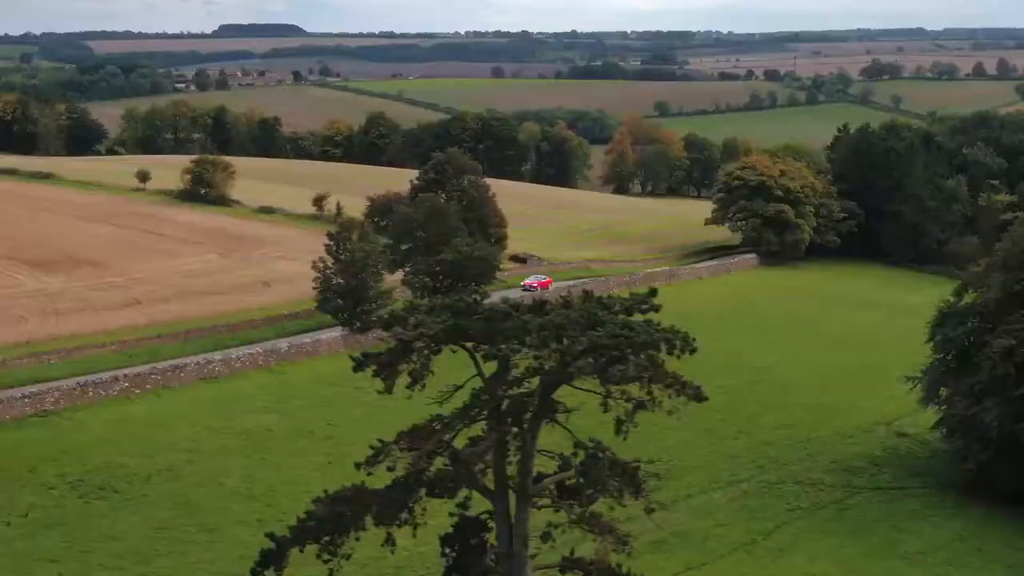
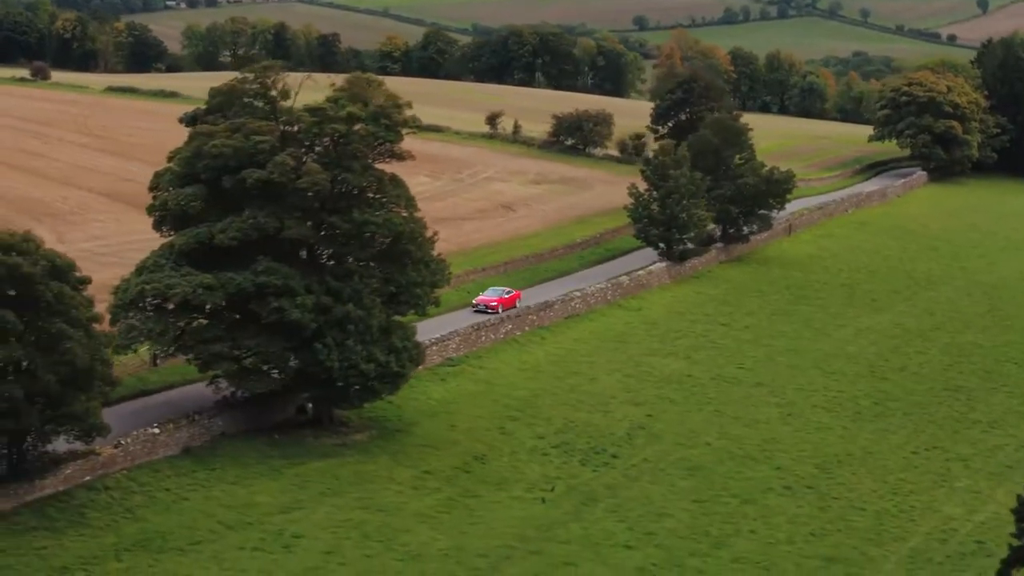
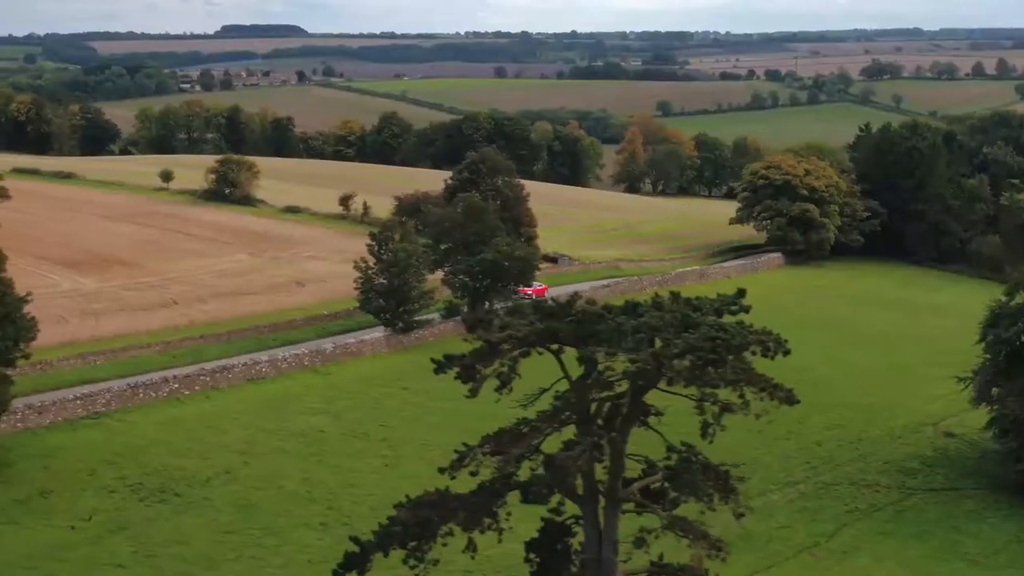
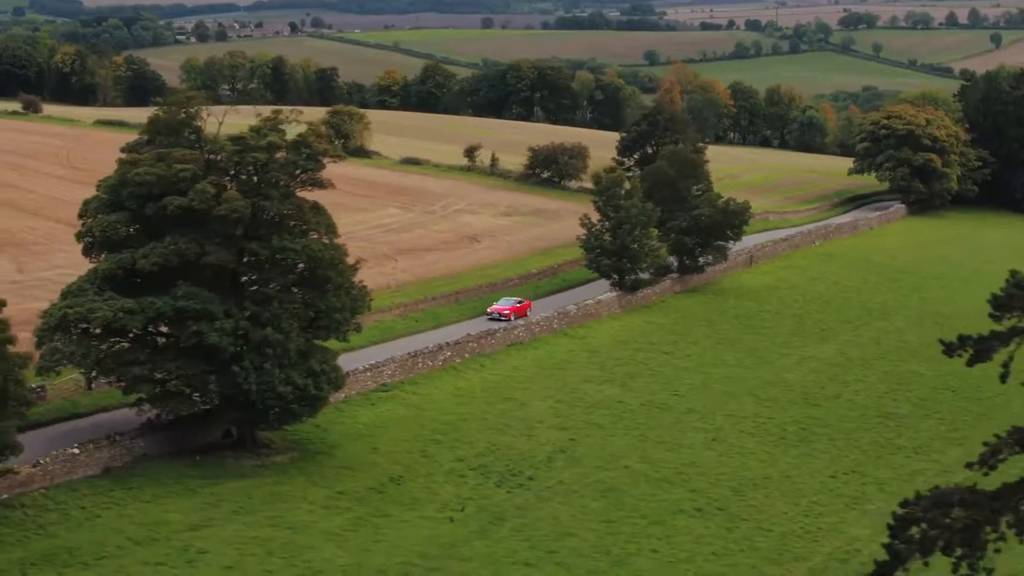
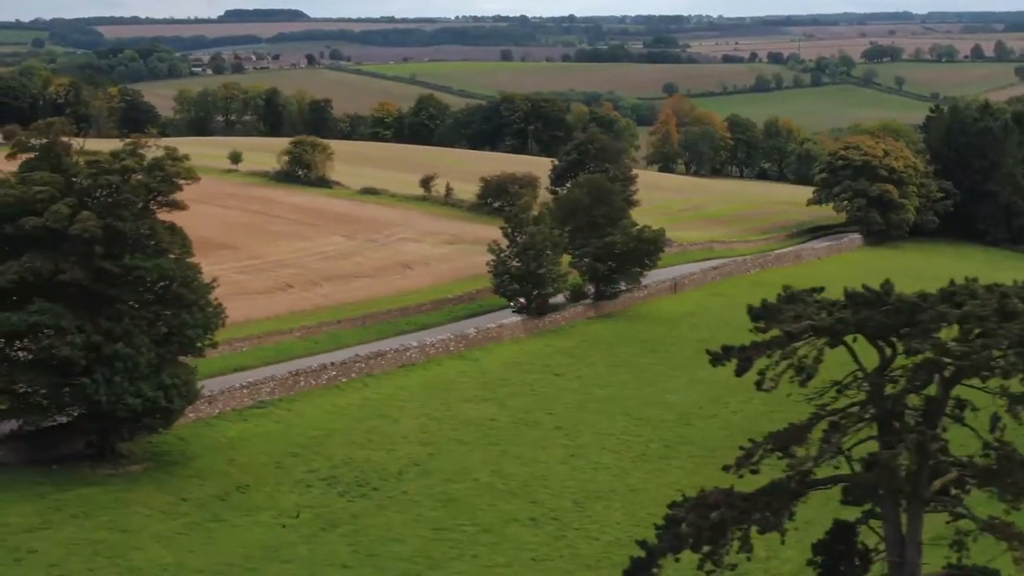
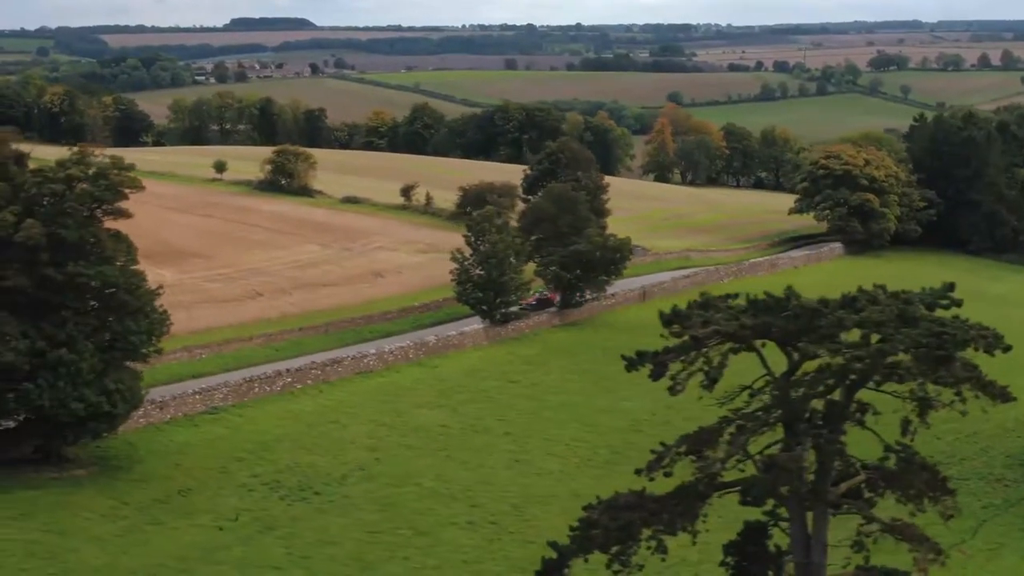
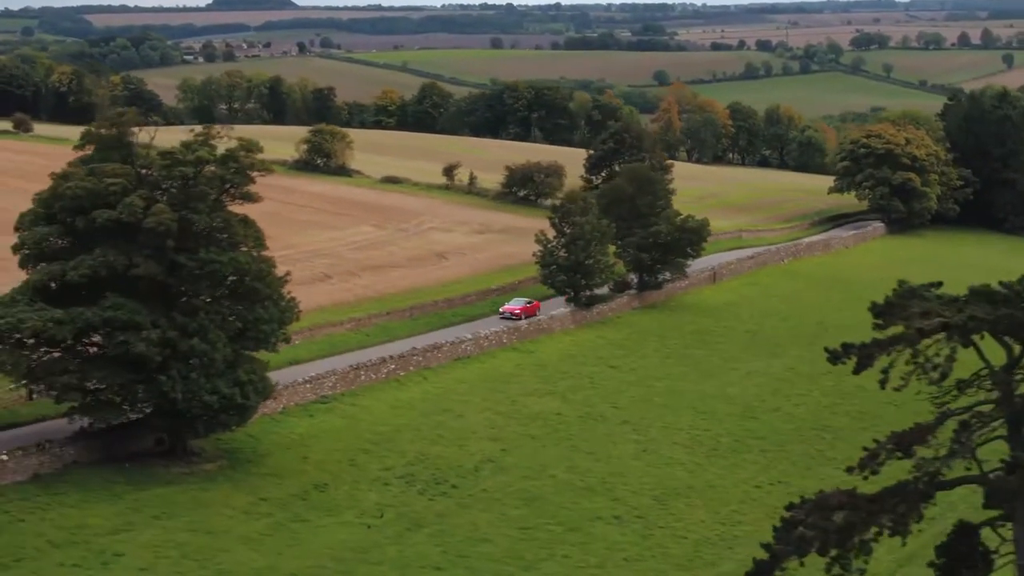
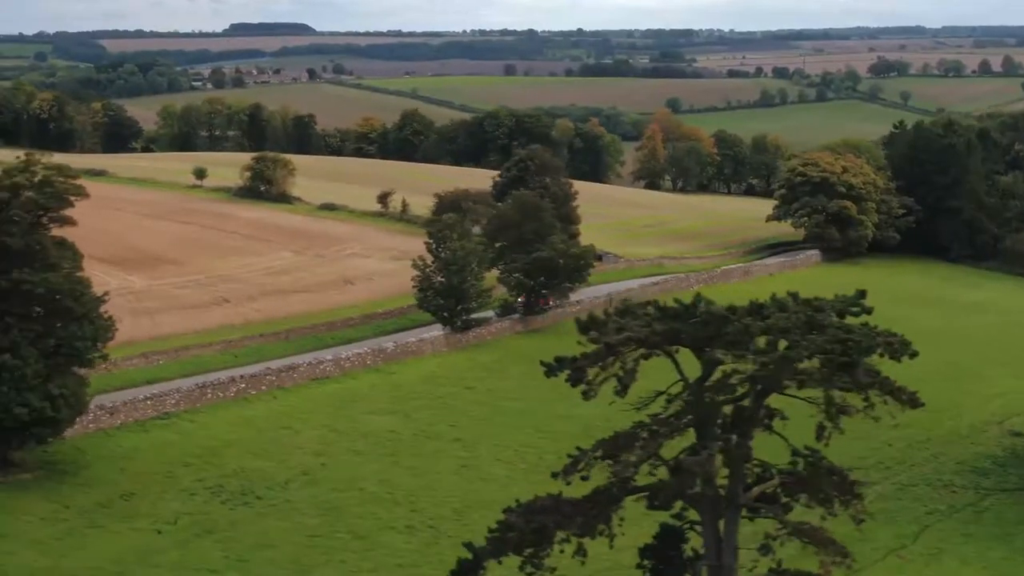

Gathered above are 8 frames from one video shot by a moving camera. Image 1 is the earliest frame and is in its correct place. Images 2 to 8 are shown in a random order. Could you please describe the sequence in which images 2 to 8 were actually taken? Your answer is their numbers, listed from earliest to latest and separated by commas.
3, 8, 6, 5, 7, 4, 2
